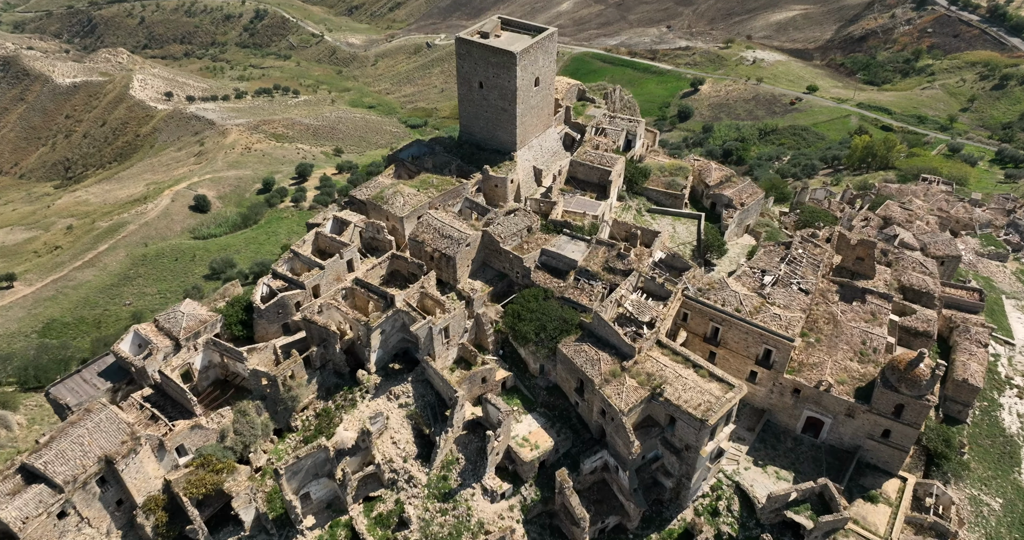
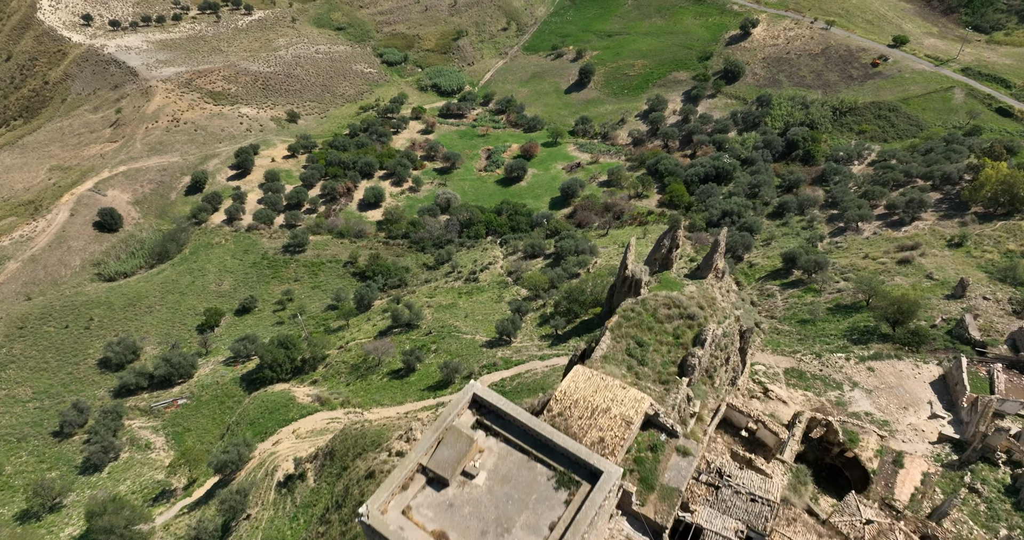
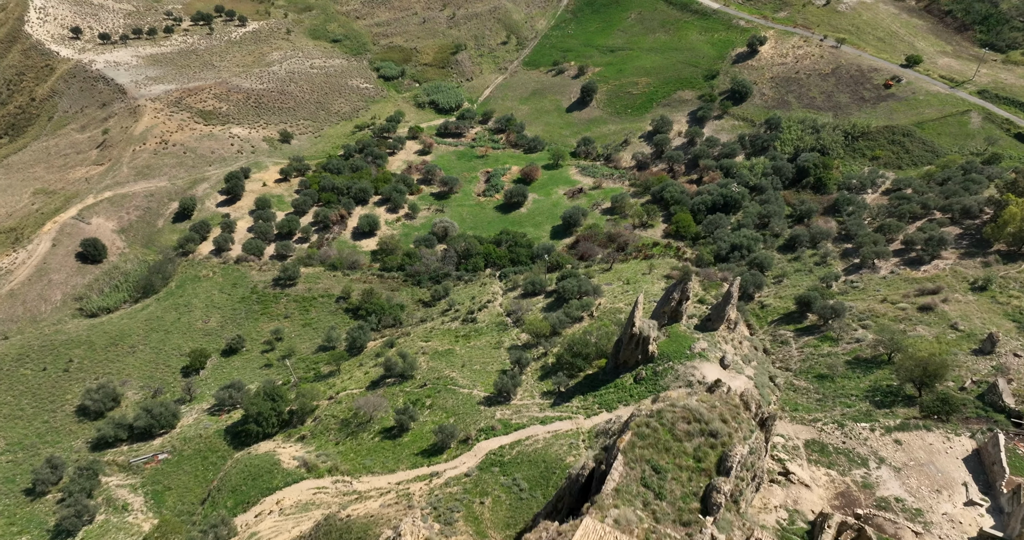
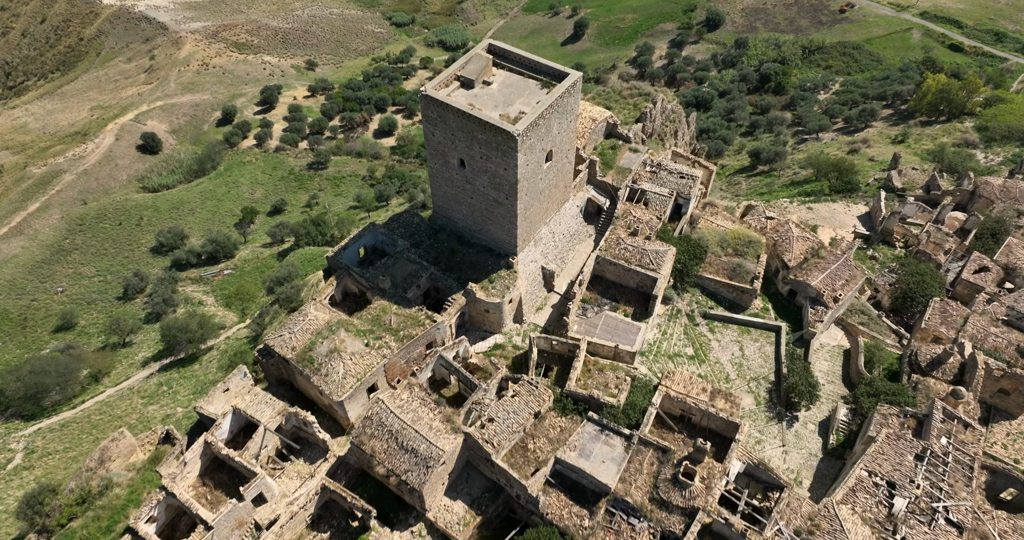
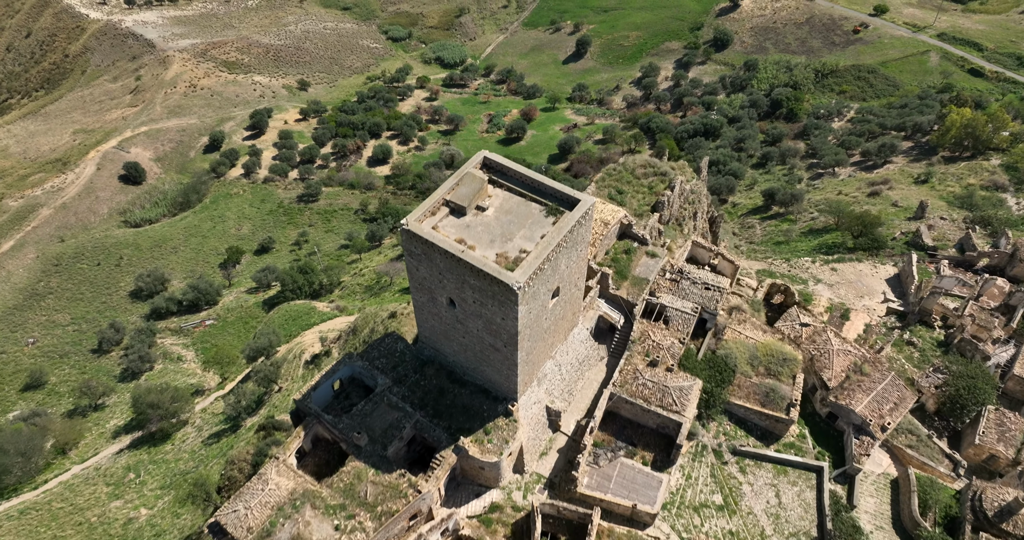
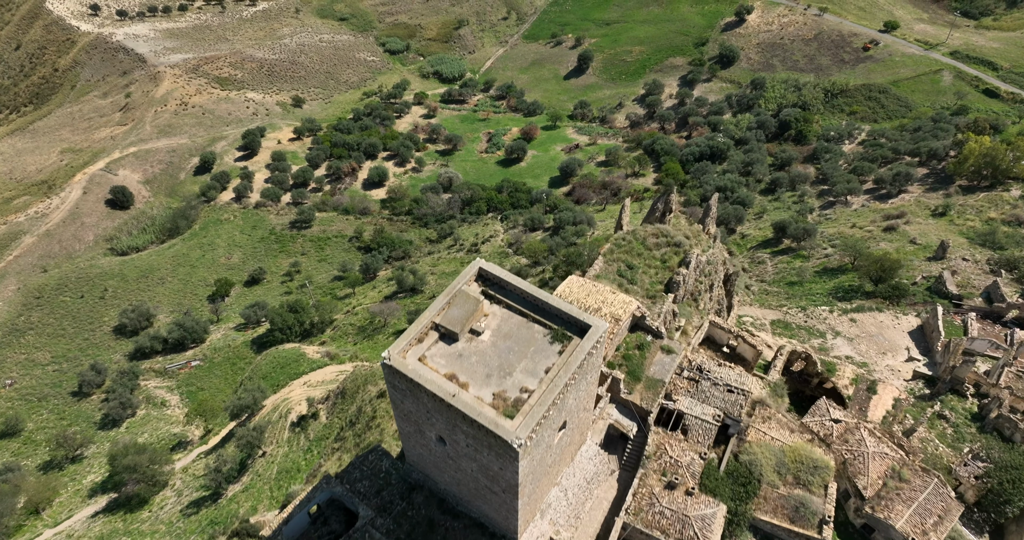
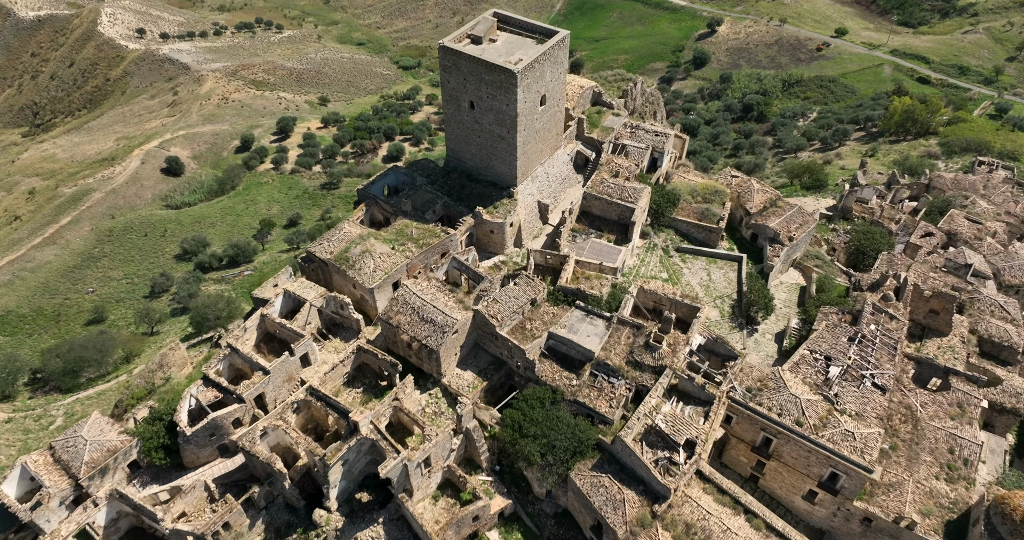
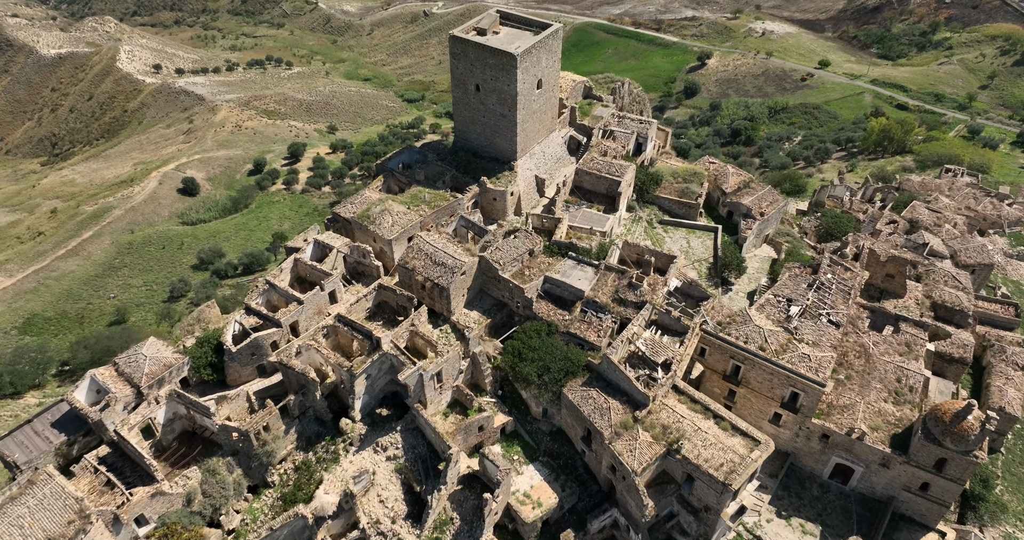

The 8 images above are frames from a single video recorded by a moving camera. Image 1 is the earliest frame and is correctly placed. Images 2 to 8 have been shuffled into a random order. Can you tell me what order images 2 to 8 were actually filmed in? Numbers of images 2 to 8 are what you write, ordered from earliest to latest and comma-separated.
8, 7, 4, 5, 6, 2, 3
